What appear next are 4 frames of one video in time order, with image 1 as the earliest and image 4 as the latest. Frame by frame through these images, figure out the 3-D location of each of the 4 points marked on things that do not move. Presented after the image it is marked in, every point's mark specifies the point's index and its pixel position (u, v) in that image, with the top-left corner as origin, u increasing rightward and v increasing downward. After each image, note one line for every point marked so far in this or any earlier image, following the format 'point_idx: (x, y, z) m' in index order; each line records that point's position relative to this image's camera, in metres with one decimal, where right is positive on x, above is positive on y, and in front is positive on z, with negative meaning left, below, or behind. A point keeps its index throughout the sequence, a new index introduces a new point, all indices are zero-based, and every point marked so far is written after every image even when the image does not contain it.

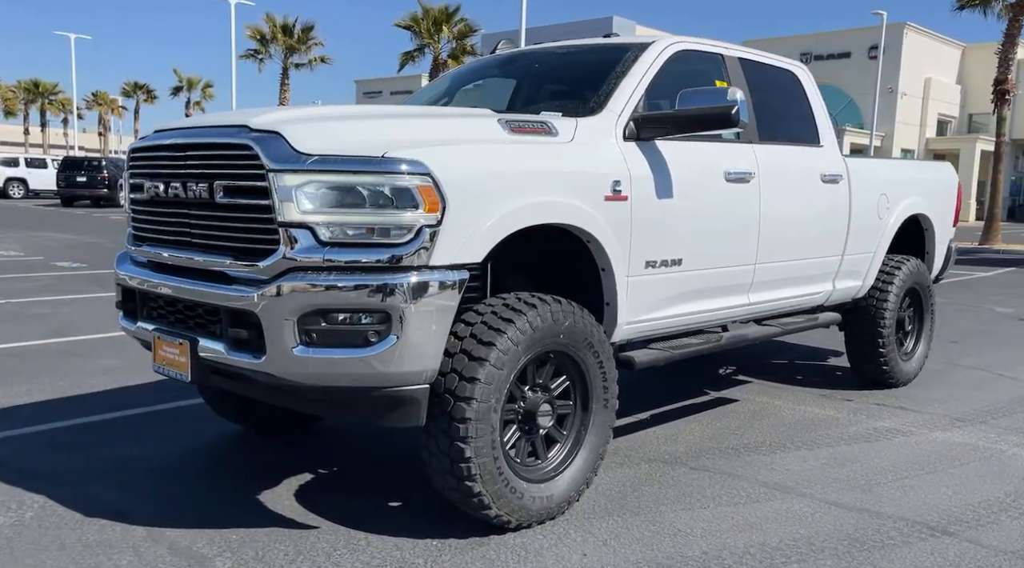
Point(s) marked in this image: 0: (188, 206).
0: (-1.3, +0.3, +3.6) m
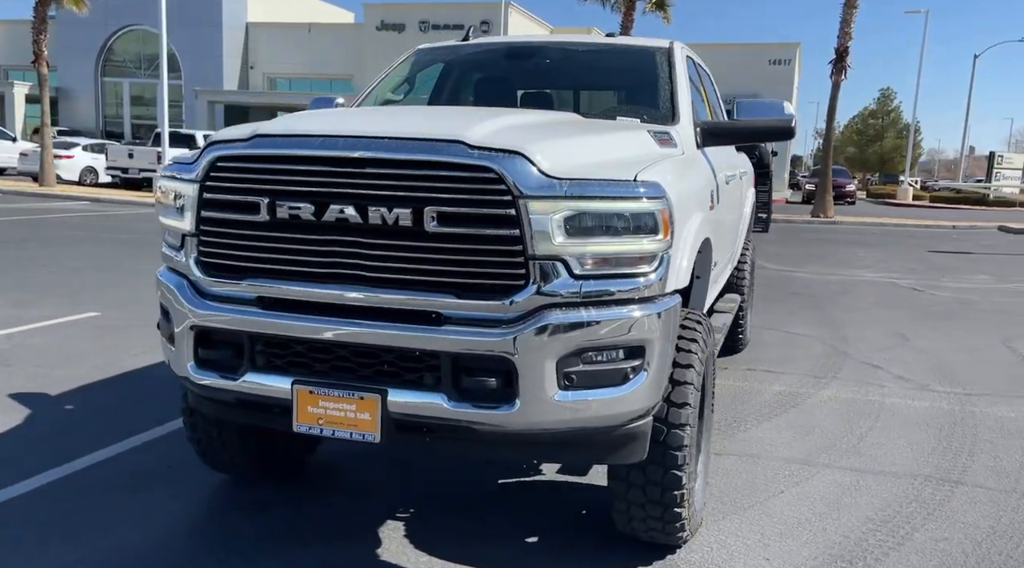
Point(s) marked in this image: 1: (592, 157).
0: (-0.5, +0.2, +3.0) m
1: (+0.3, +0.5, +3.1) m
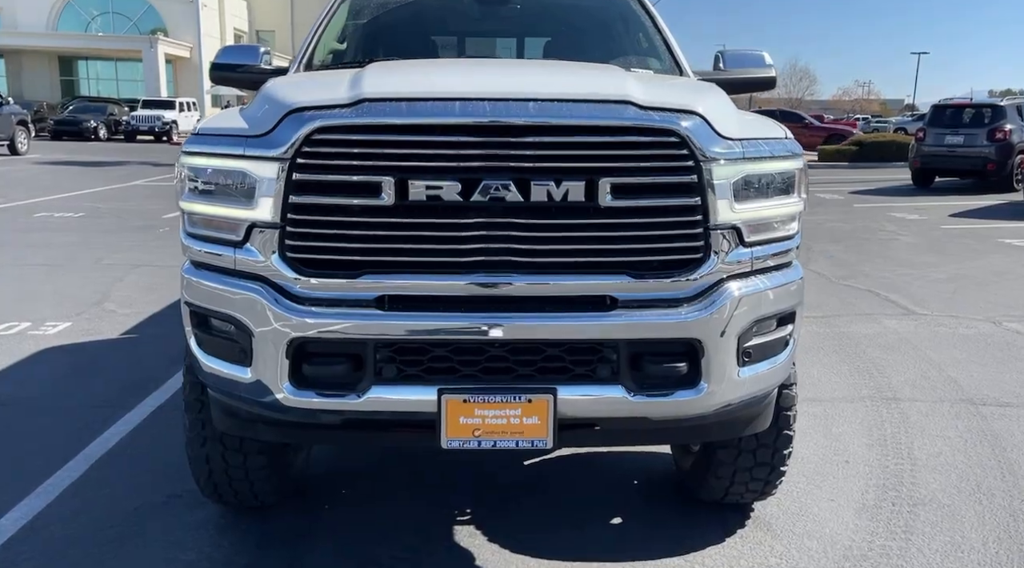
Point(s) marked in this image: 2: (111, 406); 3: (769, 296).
0: (0.0, +0.2, +2.6) m
1: (+0.7, +0.6, +2.9) m
2: (-2.2, -0.7, +4.8) m
3: (+0.8, 0.0, +2.8) m
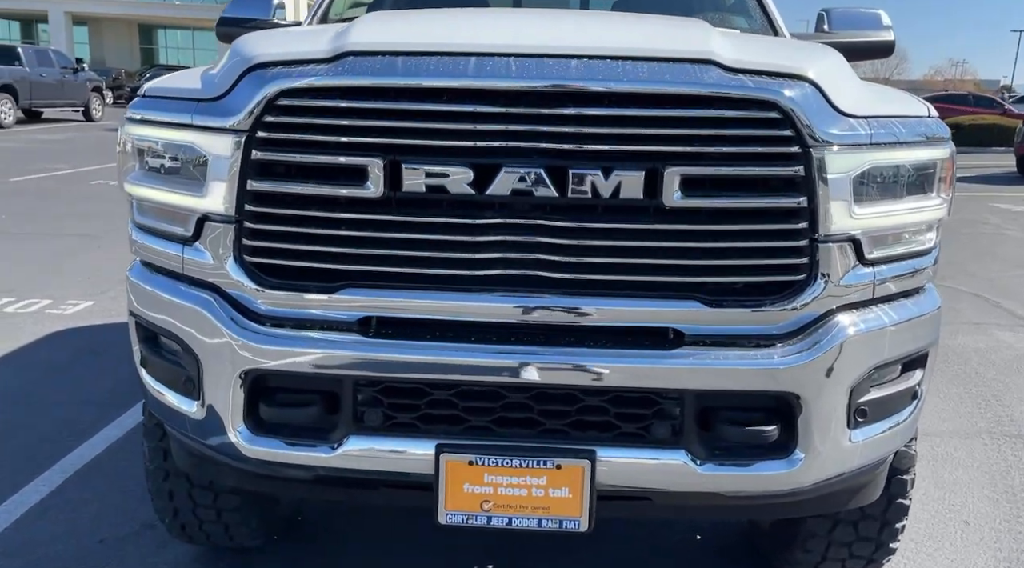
0: (+0.1, +0.2, +1.9) m
1: (+0.8, +0.5, +2.1) m
2: (-2.0, -0.6, +4.3) m
3: (+0.9, -0.1, +2.0) m
